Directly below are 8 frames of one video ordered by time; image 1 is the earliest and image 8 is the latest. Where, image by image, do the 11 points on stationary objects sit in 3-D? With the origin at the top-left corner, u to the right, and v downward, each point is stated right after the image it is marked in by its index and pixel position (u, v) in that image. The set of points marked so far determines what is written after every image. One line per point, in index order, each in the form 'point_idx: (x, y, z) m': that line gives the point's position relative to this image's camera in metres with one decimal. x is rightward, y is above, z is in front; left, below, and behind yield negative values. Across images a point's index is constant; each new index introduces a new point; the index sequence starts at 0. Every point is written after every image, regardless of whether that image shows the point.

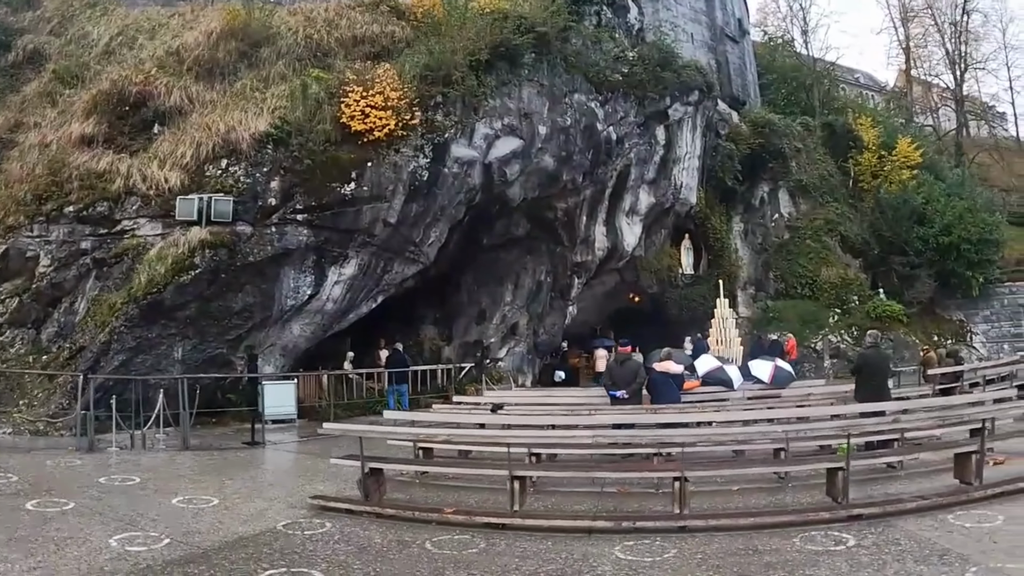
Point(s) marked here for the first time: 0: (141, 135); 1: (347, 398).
0: (-5.7, +2.3, +12.6) m
1: (-2.6, -1.8, +13.0) m
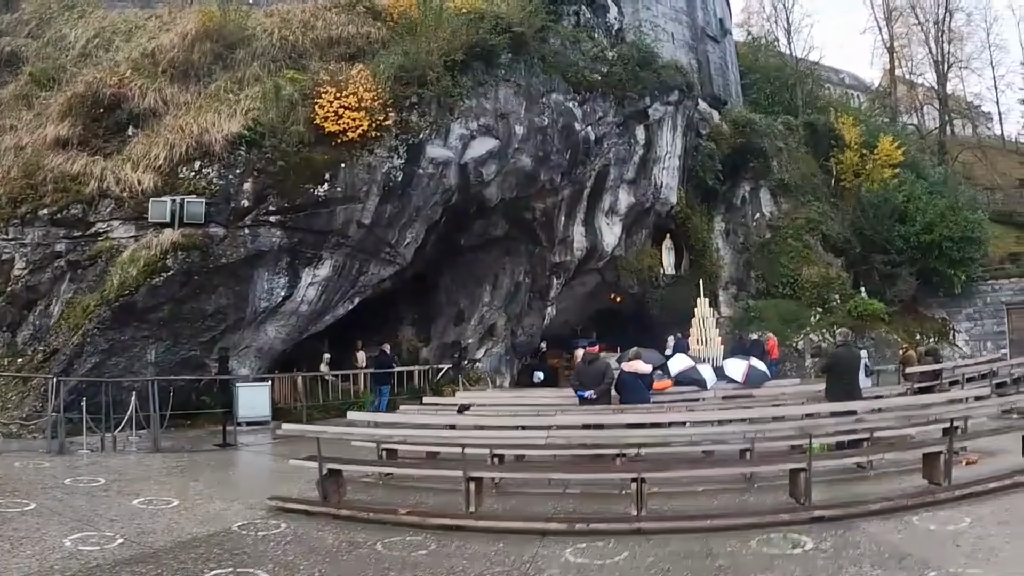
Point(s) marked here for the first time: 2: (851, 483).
0: (-6.1, +2.3, +12.6) m
1: (-3.0, -1.8, +13.0) m
2: (+3.2, -1.8, +7.3) m
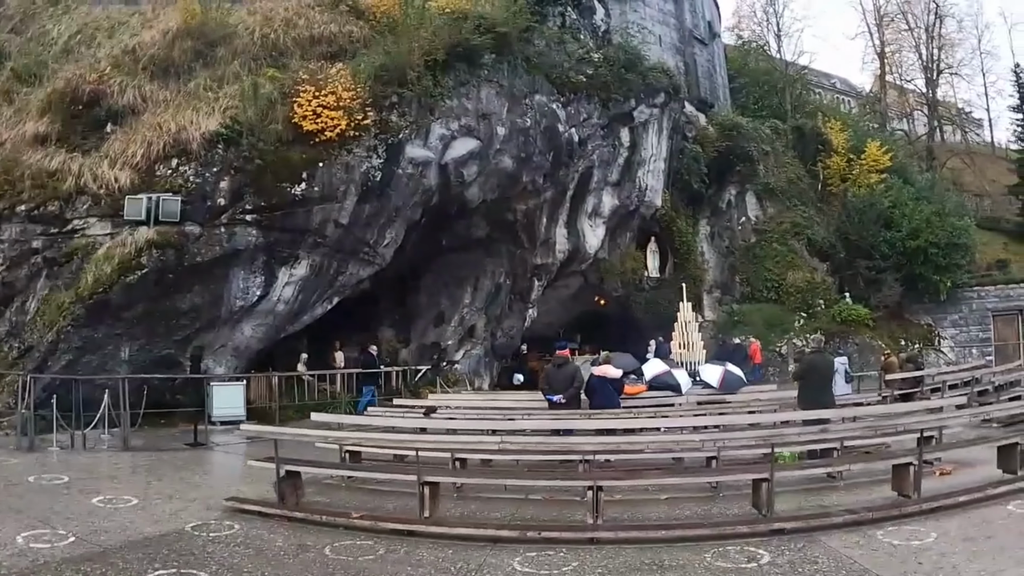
0: (-6.5, +2.3, +12.5) m
1: (-3.4, -1.8, +12.9) m
2: (+2.9, -1.9, +7.2) m
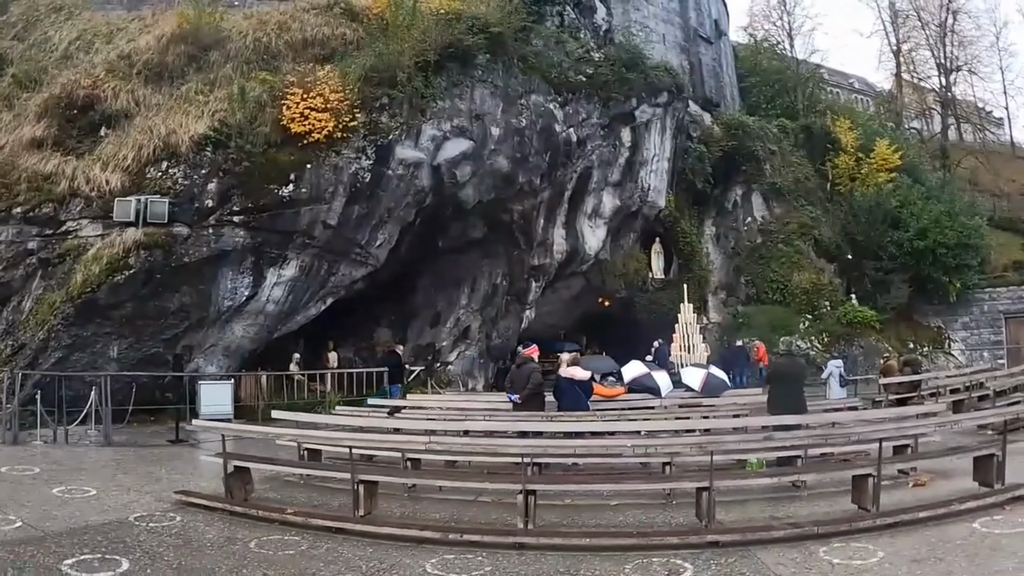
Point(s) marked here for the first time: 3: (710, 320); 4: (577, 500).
0: (-6.7, +2.3, +12.7) m
1: (-3.6, -1.8, +13.0) m
2: (+2.4, -1.9, +7.0) m
3: (+4.6, -0.8, +19.2) m
4: (+0.6, -1.9, +7.2) m
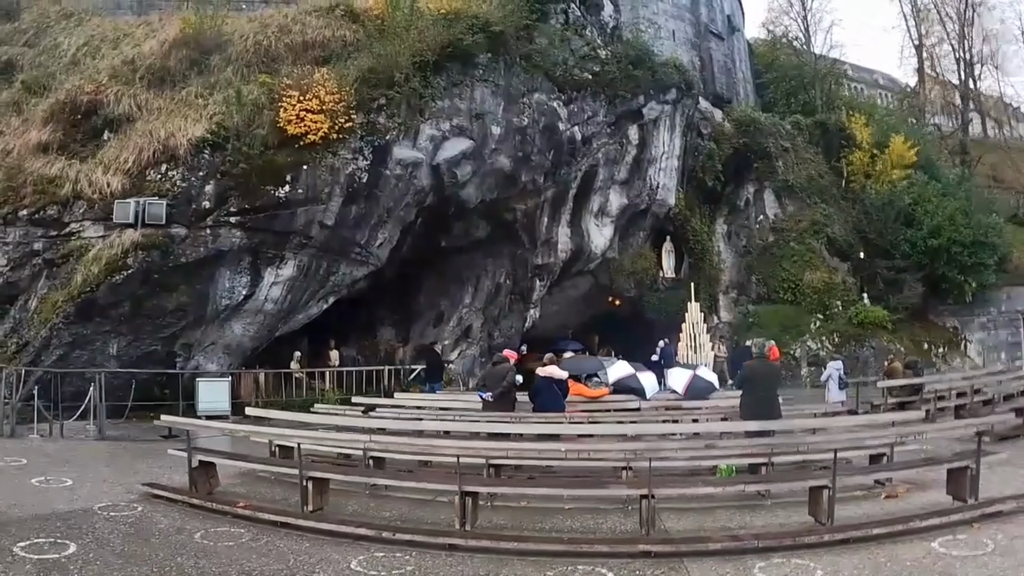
0: (-6.8, +2.4, +13.1) m
1: (-3.7, -1.8, +13.2) m
2: (+2.0, -1.9, +6.9) m
3: (+4.8, -0.7, +18.9) m
4: (+0.2, -1.9, +7.2) m
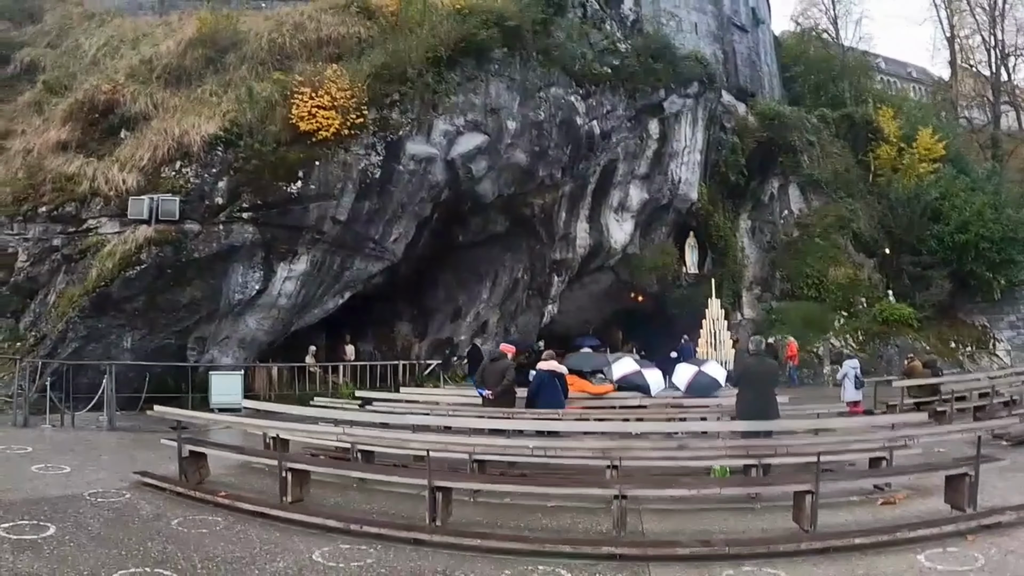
0: (-6.6, +2.4, +13.4) m
1: (-3.5, -1.7, +13.4) m
2: (+1.8, -1.9, +6.8) m
3: (+5.3, -0.6, +18.6) m
4: (+0.1, -1.9, +7.2) m
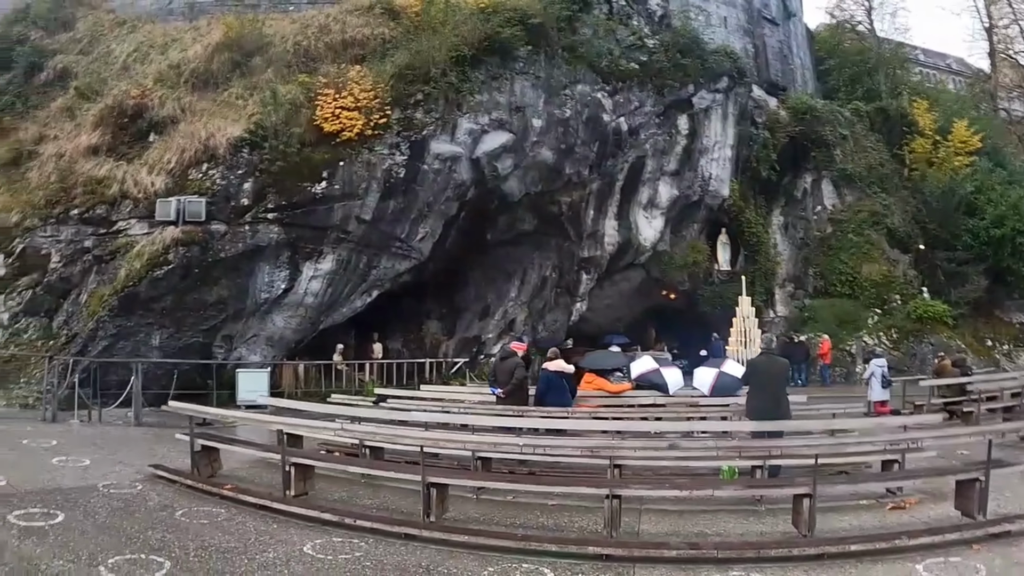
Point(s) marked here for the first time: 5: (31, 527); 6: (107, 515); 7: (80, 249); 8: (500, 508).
0: (-6.2, +2.5, +13.7) m
1: (-3.1, -1.7, +13.6) m
2: (+1.8, -1.8, +6.7) m
3: (+6.0, -0.6, +18.3) m
4: (+0.1, -1.8, +7.2) m
5: (-3.4, -1.7, +5.8) m
6: (-3.1, -1.8, +6.2) m
7: (-6.7, +0.6, +12.7) m
8: (-0.1, -1.8, +6.7) m
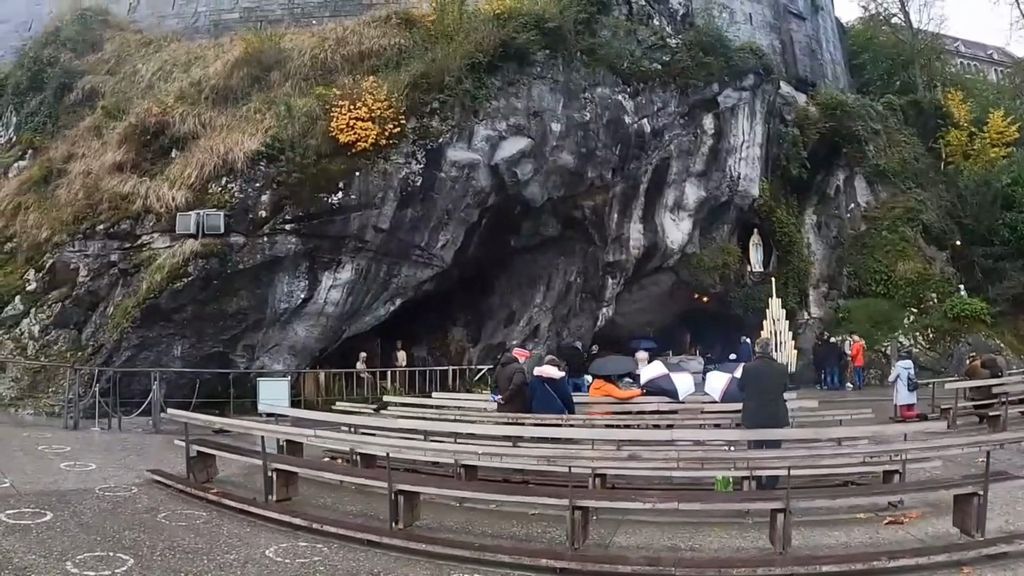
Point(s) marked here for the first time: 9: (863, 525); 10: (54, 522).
0: (-5.9, +2.2, +14.1) m
1: (-2.8, -1.8, +13.7) m
2: (+1.6, -1.9, +6.5) m
3: (+6.6, -0.6, +17.8) m
4: (0.0, -1.9, +7.1) m
5: (-3.6, -1.8, +6.0) m
6: (-3.3, -2.0, +6.4) m
7: (-6.5, +0.4, +13.2) m
8: (-0.2, -1.9, +6.6) m
9: (+2.8, -1.8, +6.5) m
10: (-3.5, -1.9, +6.2) m
